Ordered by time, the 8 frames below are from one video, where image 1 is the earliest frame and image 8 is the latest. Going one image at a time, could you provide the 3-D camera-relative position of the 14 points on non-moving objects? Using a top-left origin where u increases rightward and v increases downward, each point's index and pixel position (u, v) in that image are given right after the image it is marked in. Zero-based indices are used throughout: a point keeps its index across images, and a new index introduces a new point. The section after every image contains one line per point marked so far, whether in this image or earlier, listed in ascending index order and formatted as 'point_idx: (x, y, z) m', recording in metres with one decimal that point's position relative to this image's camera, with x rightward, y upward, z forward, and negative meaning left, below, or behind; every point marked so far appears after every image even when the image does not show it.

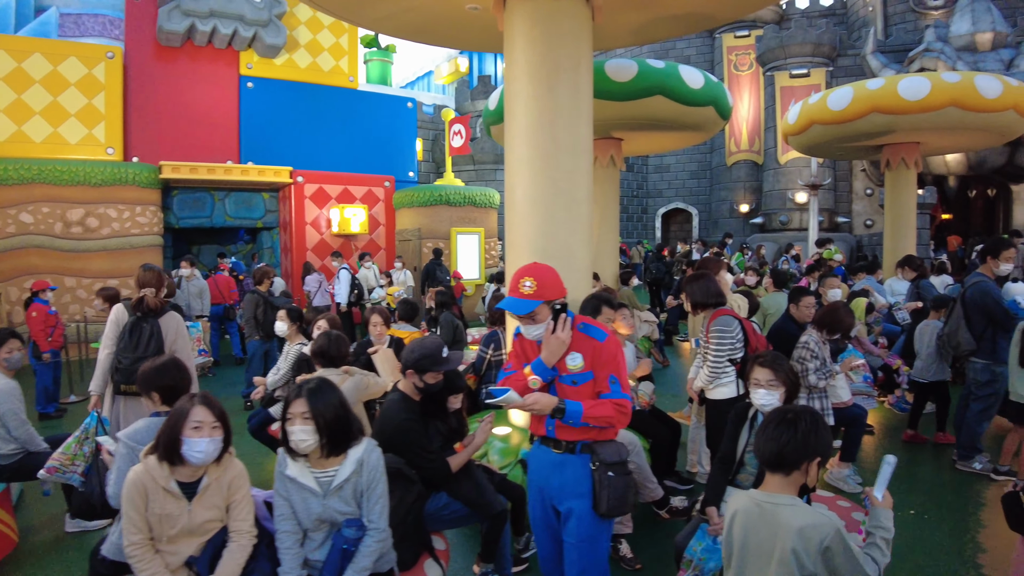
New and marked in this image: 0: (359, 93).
0: (-2.7, +3.5, +13.0) m
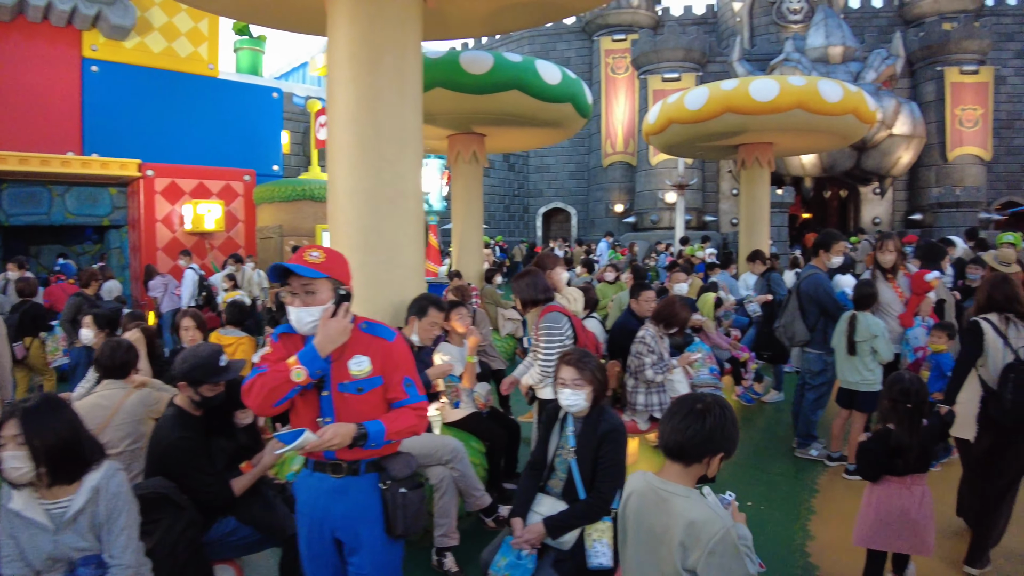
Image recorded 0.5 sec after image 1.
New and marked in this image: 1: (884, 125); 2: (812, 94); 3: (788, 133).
0: (-4.9, +3.5, +12.2) m
1: (+7.3, +3.2, +14.2) m
2: (+3.0, +1.9, +7.2) m
3: (+3.0, +1.7, +7.9) m
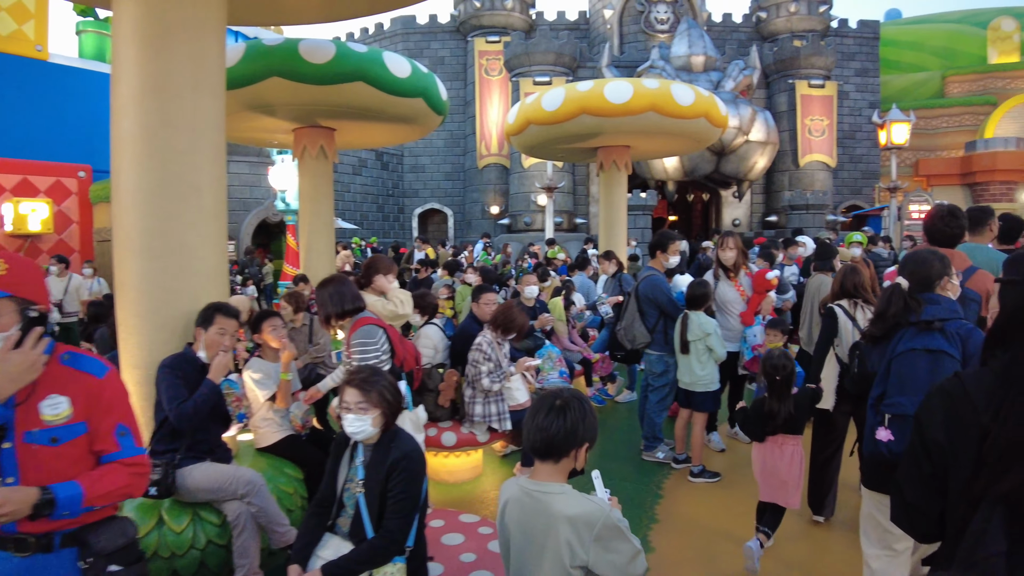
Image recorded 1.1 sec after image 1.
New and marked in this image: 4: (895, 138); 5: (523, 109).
0: (-7.1, +3.4, +11.0) m
1: (+4.6, +3.2, +14.9) m
2: (+1.5, +1.9, +7.3) m
3: (+1.5, +1.7, +8.0) m
4: (+7.5, +2.9, +14.2) m
5: (+0.1, +2.0, +8.0) m
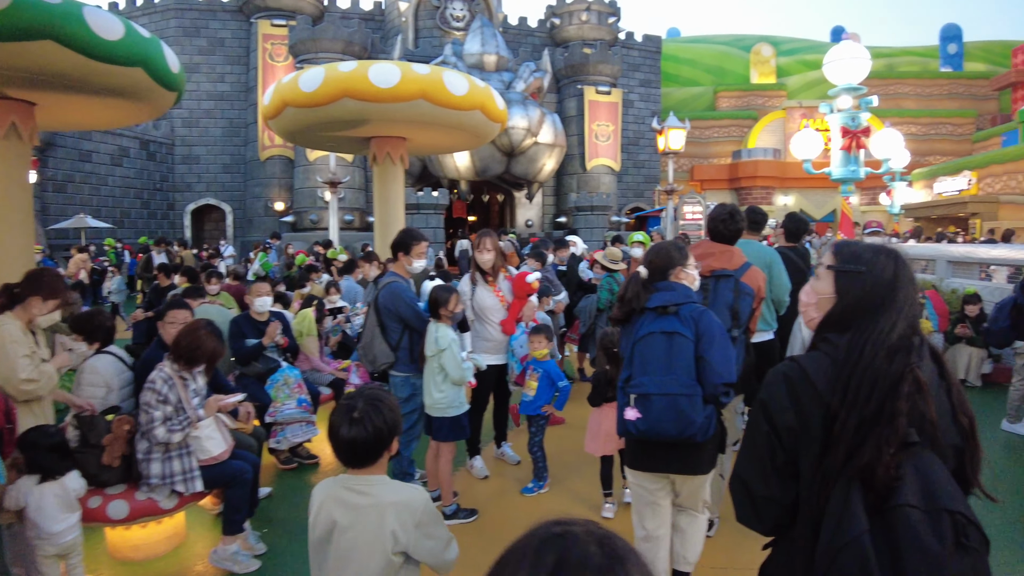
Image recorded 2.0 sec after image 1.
0: (-10.0, +3.2, +8.0) m
1: (+0.3, +3.2, +14.8) m
2: (-0.7, +1.9, +6.6) m
3: (-1.0, +1.6, +7.3) m
4: (+3.3, +3.0, +14.9) m
5: (-2.3, +1.9, +7.0) m
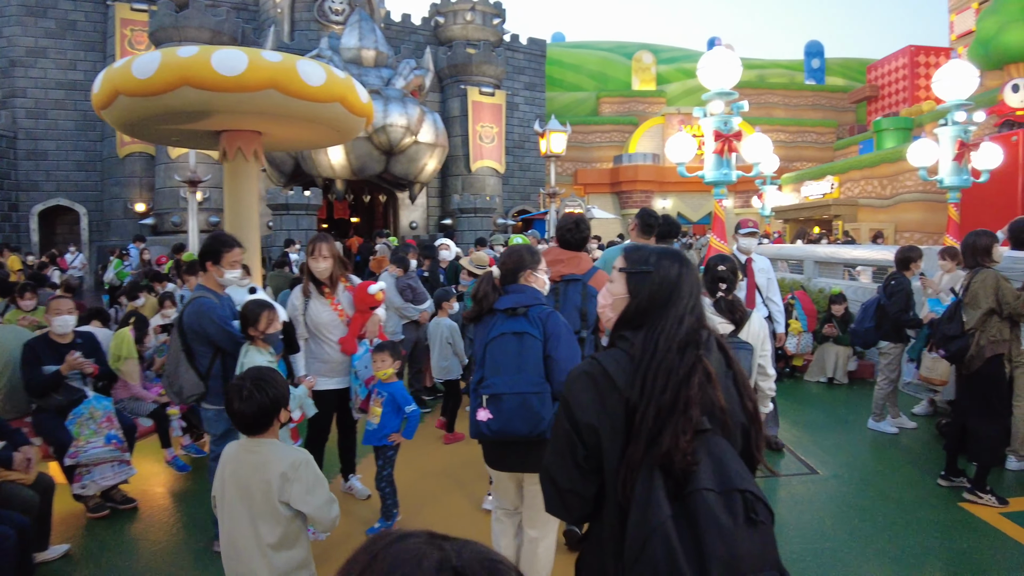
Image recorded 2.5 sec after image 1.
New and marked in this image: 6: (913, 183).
0: (-11.3, +2.9, +6.0) m
1: (-2.0, +3.1, +14.3) m
2: (-1.8, +1.8, +6.0) m
3: (-2.2, +1.5, +6.7) m
4: (+0.8, +2.9, +14.8) m
5: (-3.5, +1.8, +6.2) m
6: (+8.2, +2.1, +14.8) m
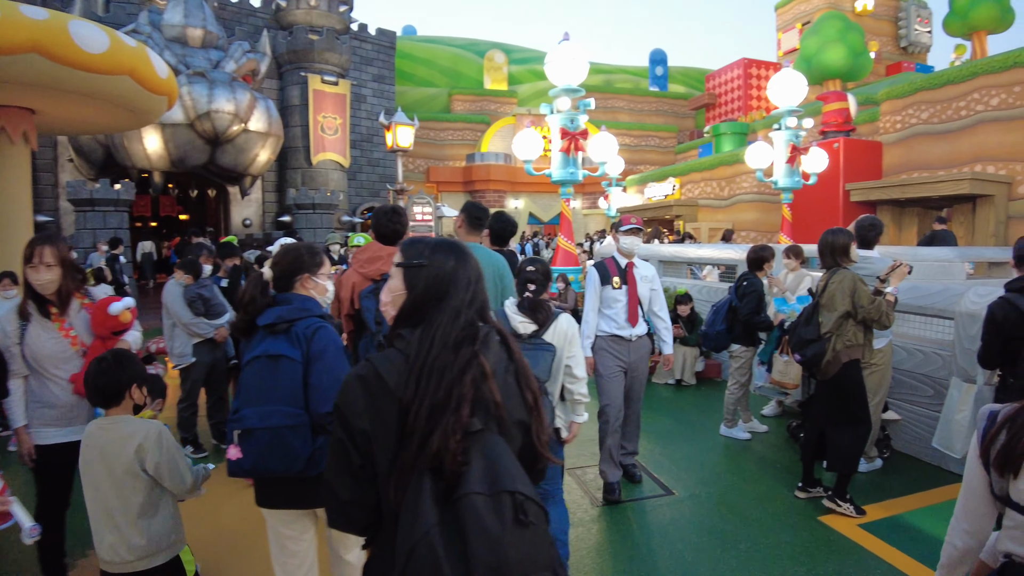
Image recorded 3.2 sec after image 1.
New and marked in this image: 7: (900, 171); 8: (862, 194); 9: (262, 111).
0: (-12.4, +2.7, +3.1) m
1: (-4.9, +3.0, +13.0) m
2: (-3.1, +1.7, +4.9) m
3: (-3.5, +1.5, +5.5) m
4: (-2.1, +2.9, +14.0) m
5: (-4.7, +1.7, +4.8) m
6: (+5.1, +2.2, +15.5) m
7: (+7.7, +2.3, +14.3) m
8: (+6.5, +1.8, +13.5) m
9: (-4.6, +3.3, +13.6) m
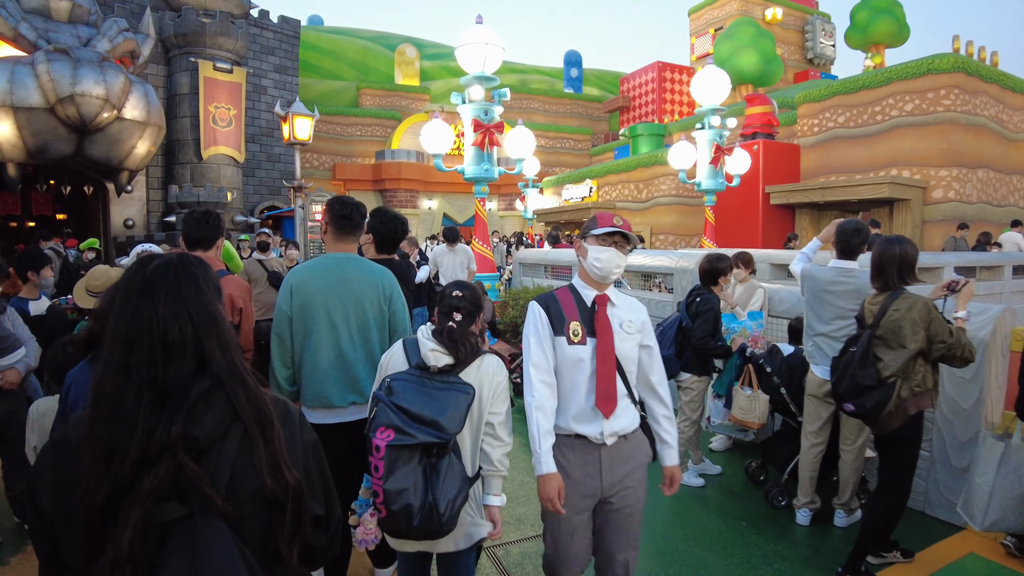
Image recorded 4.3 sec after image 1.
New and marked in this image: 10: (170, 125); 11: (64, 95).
0: (-12.6, +2.6, +0.8) m
1: (-6.3, +2.9, +11.4) m
2: (-3.6, +1.6, +3.7) m
3: (-4.1, +1.4, +4.2) m
4: (-3.7, +2.8, +12.8) m
5: (-5.2, +1.6, +3.3) m
6: (+3.3, +2.1, +15.1) m
7: (+6.0, +2.2, +14.2) m
8: (+4.9, +1.7, +13.3) m
9: (-6.2, +3.2, +12.1) m
10: (-8.0, +3.8, +17.0) m
11: (-6.8, +2.9, +11.0) m
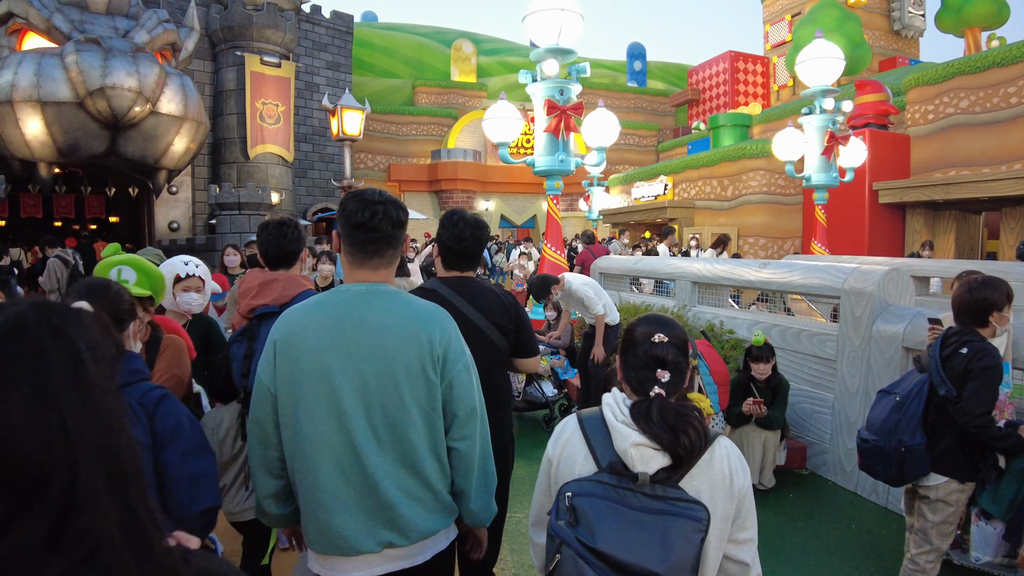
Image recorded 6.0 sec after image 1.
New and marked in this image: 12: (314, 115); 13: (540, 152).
0: (-12.4, +2.5, +0.3) m
1: (-5.3, +2.7, +10.5) m
2: (-3.2, +1.5, +2.5) m
3: (-3.7, +1.2, +3.1) m
4: (-2.6, +2.6, +11.7) m
5: (-4.8, +1.5, +2.3) m
6: (+4.5, +1.9, +13.4) m
7: (+7.2, +2.0, +12.4) m
8: (+6.1, +1.5, +11.5) m
9: (-5.1, +3.1, +11.1) m
10: (-6.6, +3.7, +16.2) m
11: (-5.8, +2.8, +10.1) m
12: (-5.3, +4.6, +19.2) m
13: (+0.3, +1.3, +6.7) m
